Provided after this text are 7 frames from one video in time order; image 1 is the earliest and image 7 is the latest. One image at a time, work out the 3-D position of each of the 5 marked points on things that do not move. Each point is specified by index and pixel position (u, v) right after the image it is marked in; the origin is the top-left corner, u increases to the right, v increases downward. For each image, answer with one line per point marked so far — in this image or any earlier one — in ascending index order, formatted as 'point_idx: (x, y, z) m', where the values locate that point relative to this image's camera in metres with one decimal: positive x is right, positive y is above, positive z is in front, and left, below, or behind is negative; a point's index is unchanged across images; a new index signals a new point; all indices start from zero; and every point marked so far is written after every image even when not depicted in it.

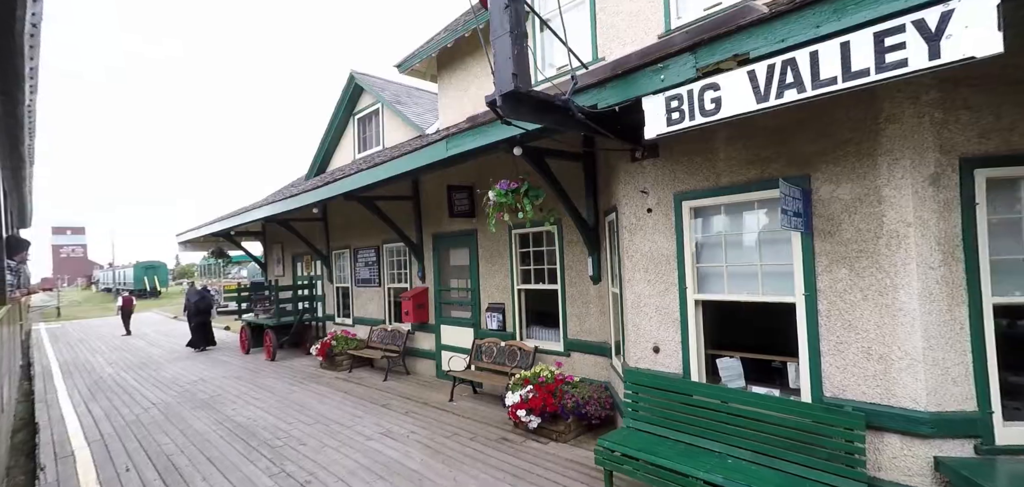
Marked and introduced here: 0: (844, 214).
0: (+2.0, +0.2, +2.8) m
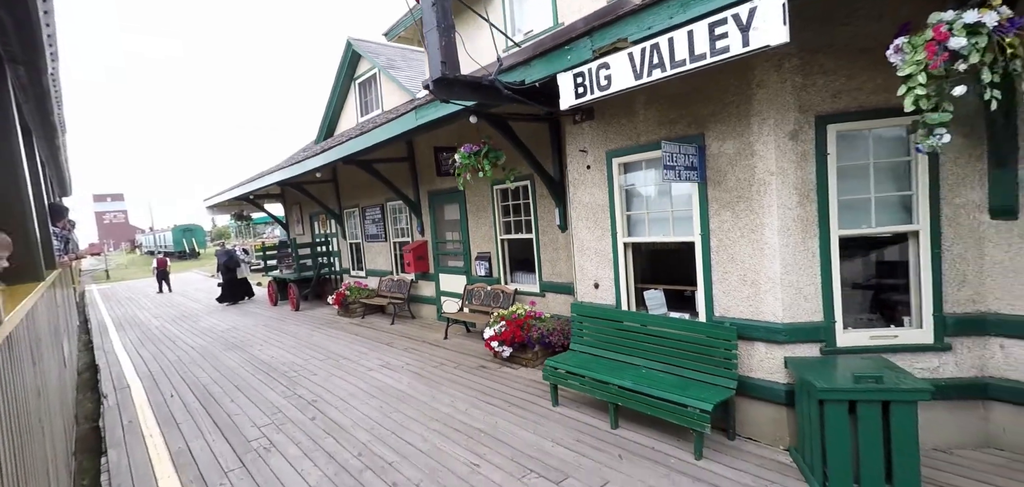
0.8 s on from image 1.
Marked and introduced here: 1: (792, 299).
0: (+1.6, +0.5, +3.3) m
1: (+1.9, -0.4, +3.1) m
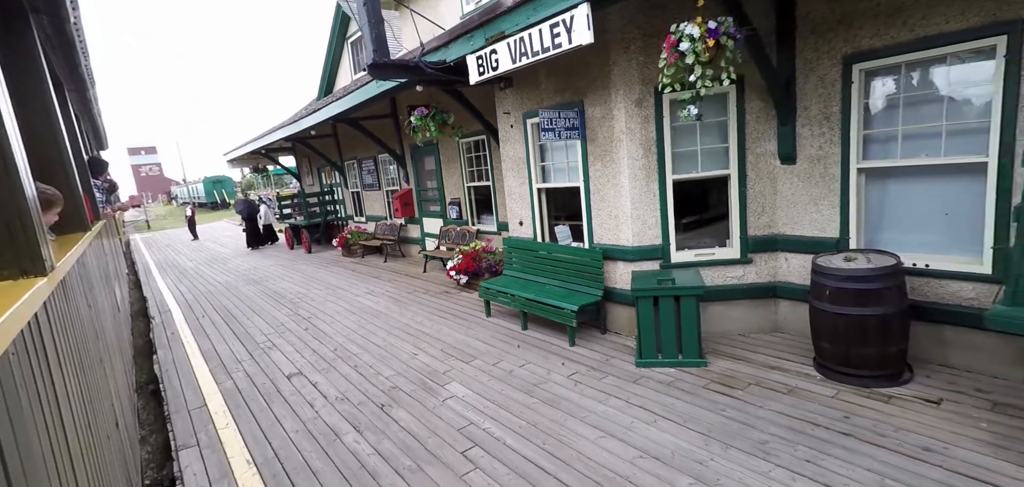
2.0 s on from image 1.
0: (+0.8, +1.0, +4.4) m
1: (+1.1, +0.1, +4.3) m
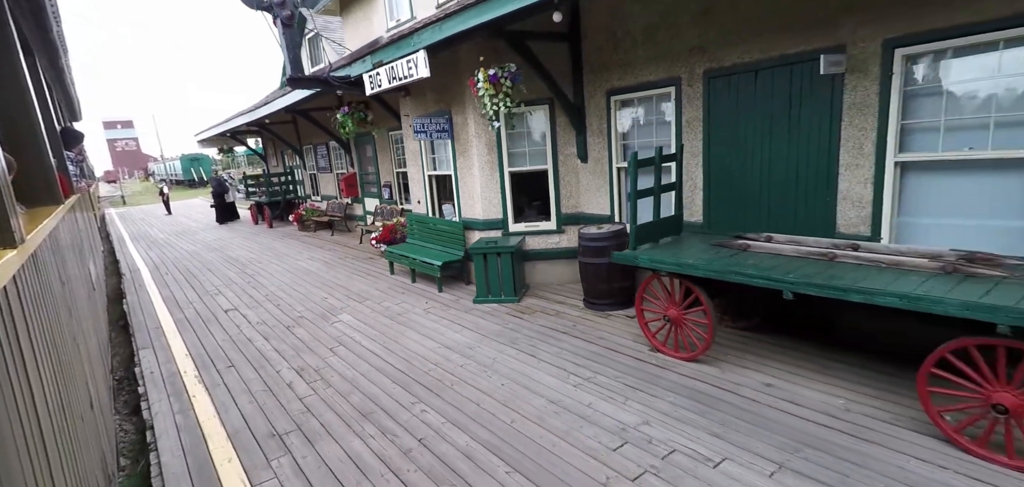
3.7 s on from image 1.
0: (-0.6, +1.4, +6.0) m
1: (-0.3, +0.4, +5.9) m
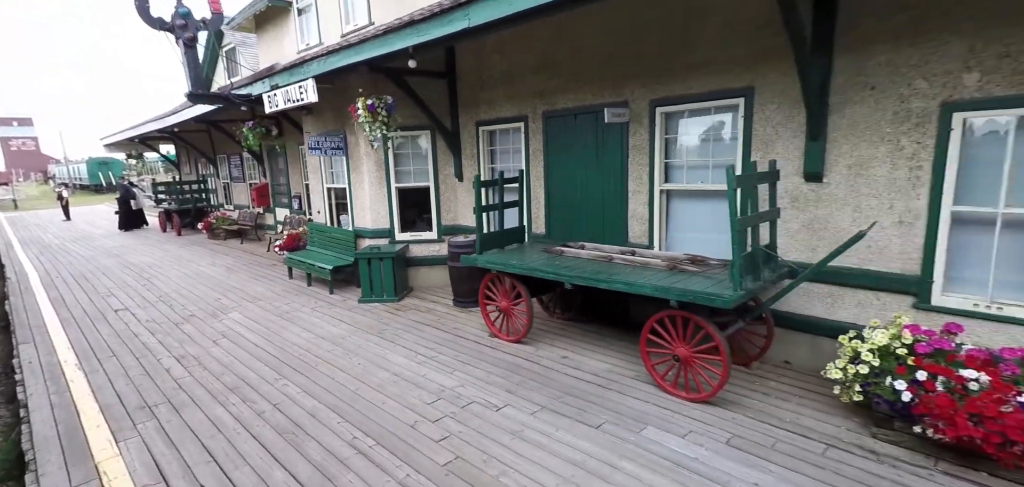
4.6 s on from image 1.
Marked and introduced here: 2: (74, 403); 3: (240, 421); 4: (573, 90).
0: (-2.1, +1.3, +6.7) m
1: (-1.8, +0.3, +6.6) m
2: (-3.5, -1.3, +4.0) m
3: (-1.9, -1.3, +3.5) m
4: (+0.6, +1.5, +4.9) m
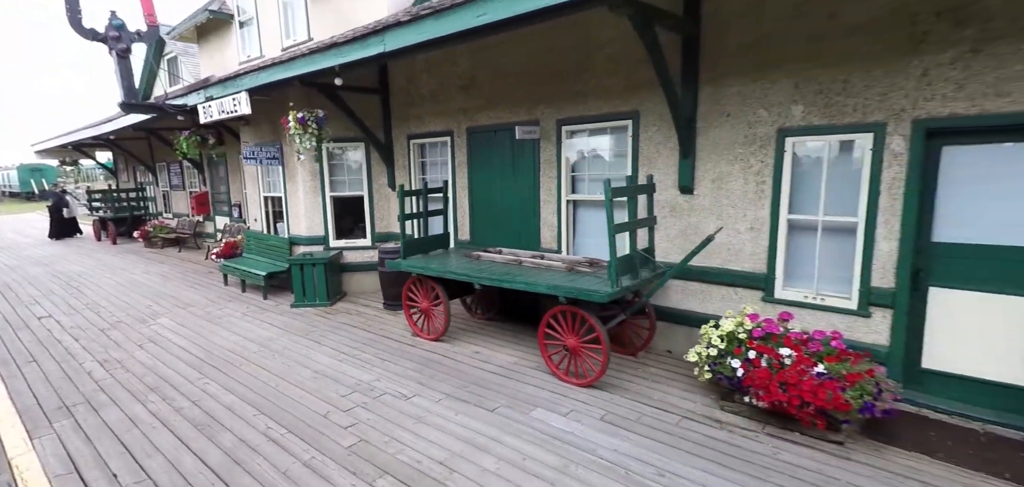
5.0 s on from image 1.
0: (-3.1, +1.2, +6.9) m
1: (-2.8, +0.3, +6.8) m
2: (-4.3, -1.3, +4.1) m
3: (-2.6, -1.3, +3.7) m
4: (-0.2, +1.4, +5.3) m
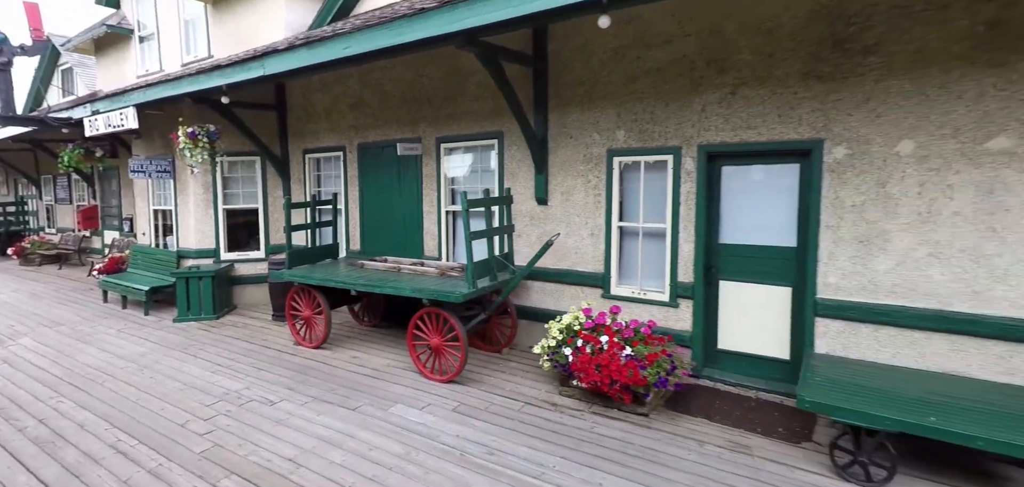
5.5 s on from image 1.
0: (-4.5, +1.0, +6.8) m
1: (-4.2, +0.1, +6.8) m
2: (-5.3, -1.4, +3.8) m
3: (-3.6, -1.4, +3.6) m
4: (-1.5, +1.3, +5.6) m
